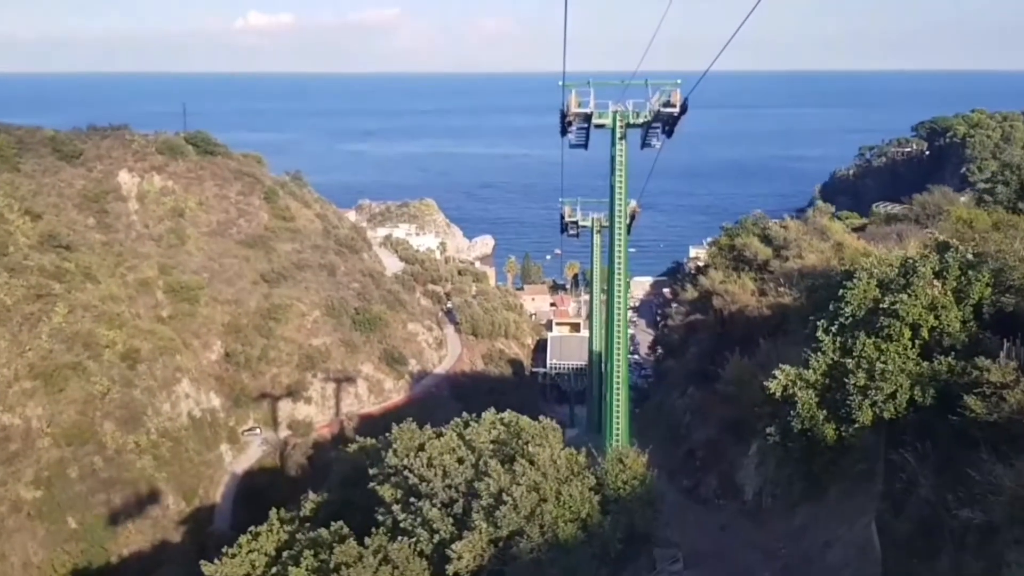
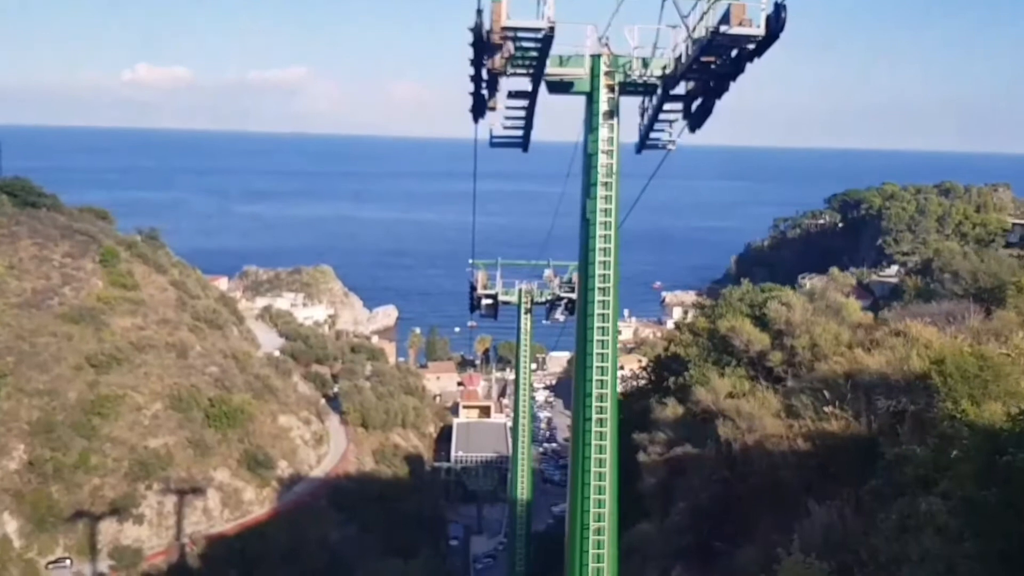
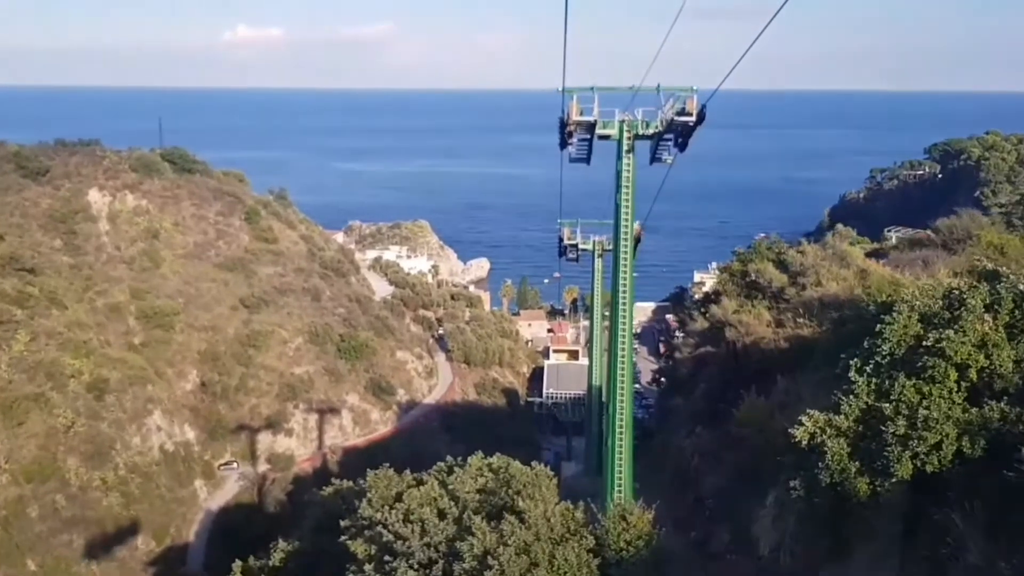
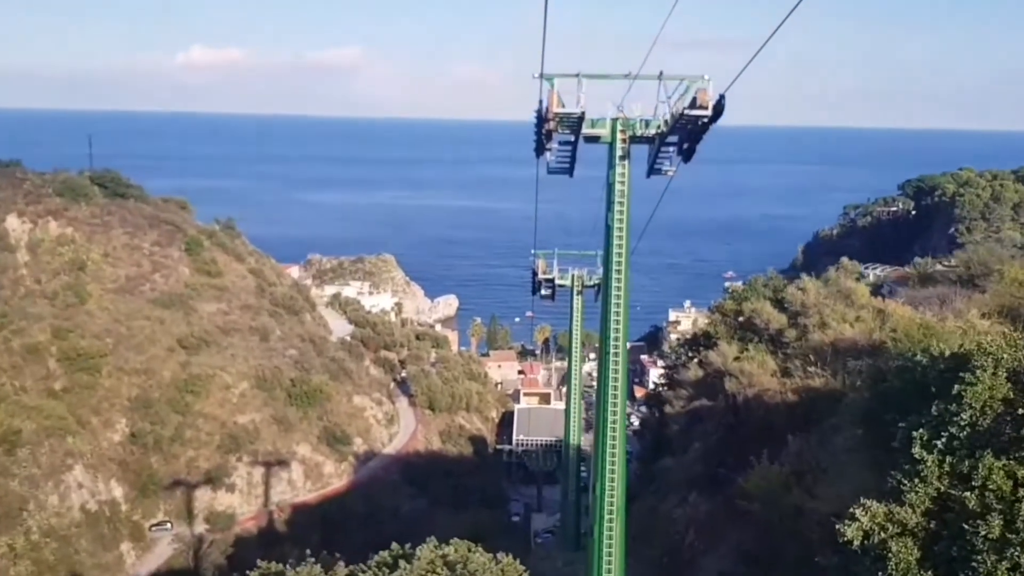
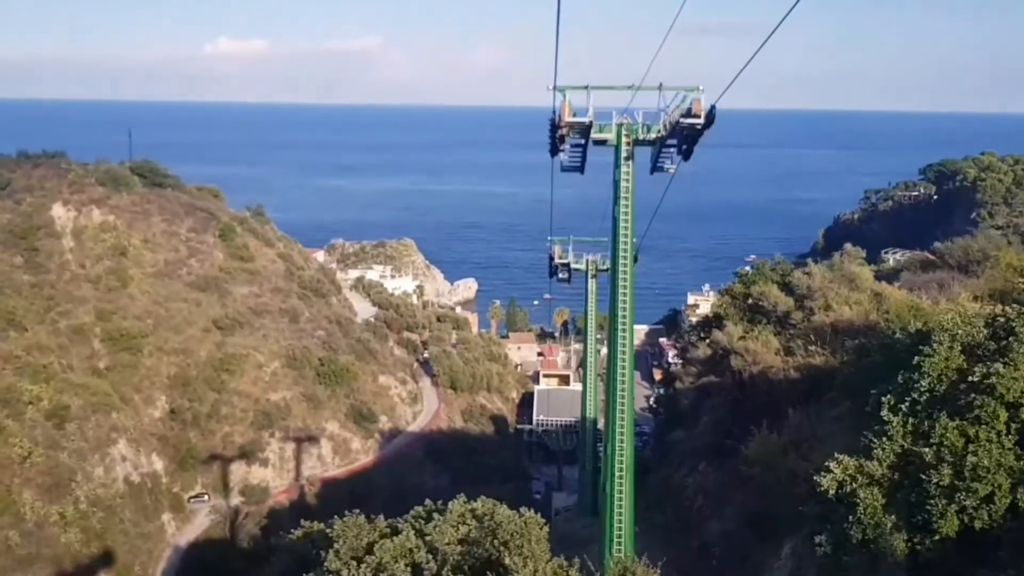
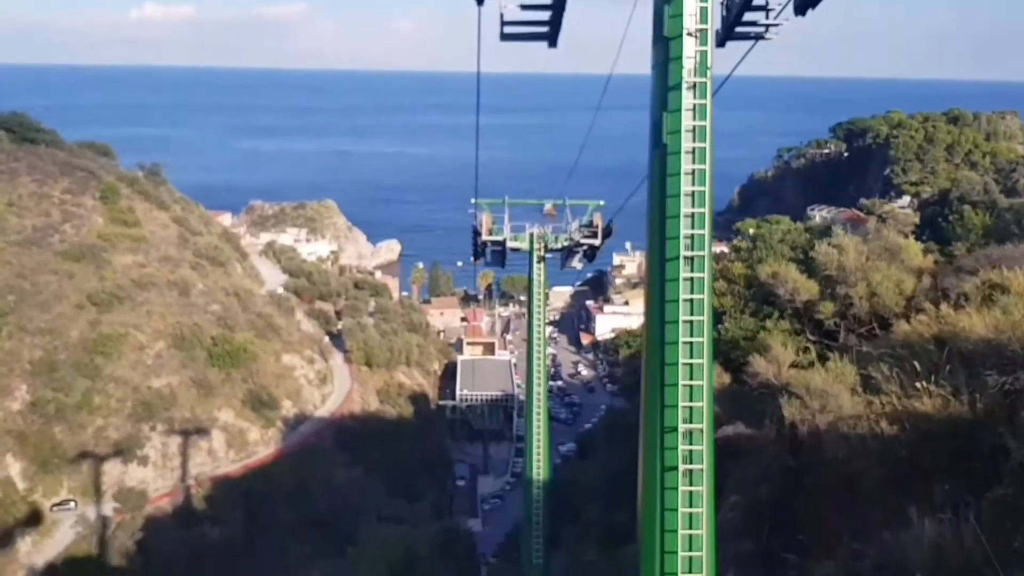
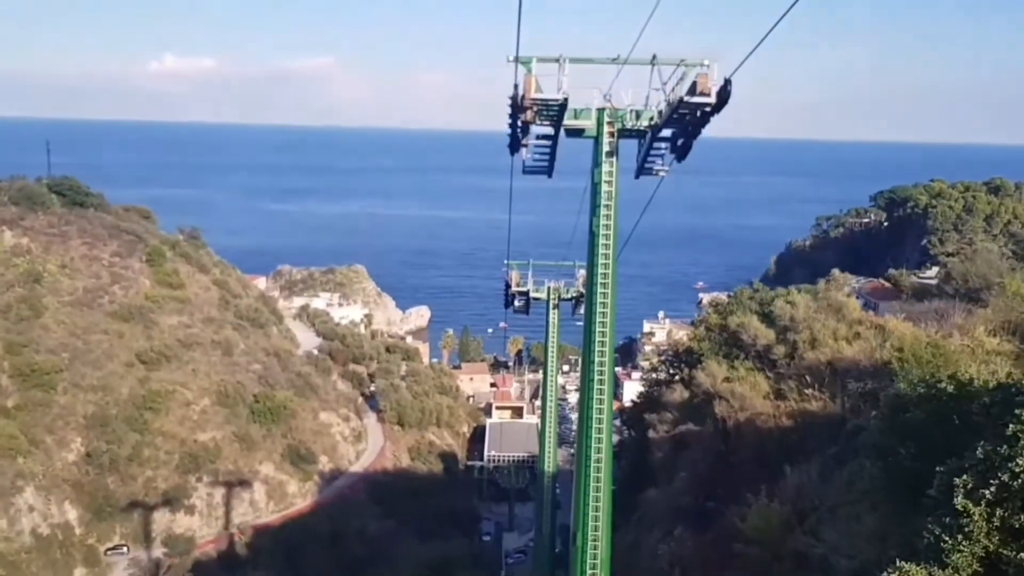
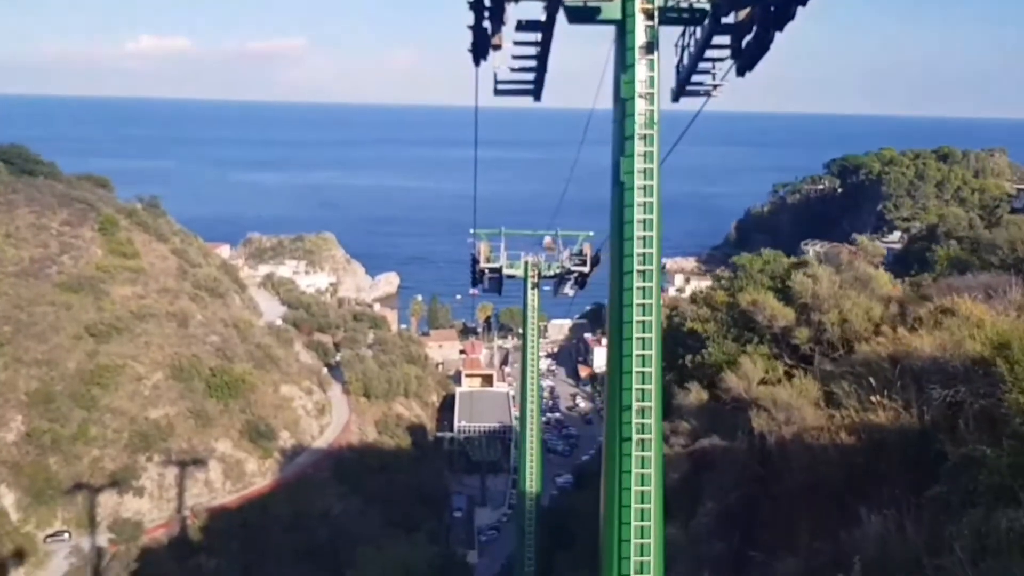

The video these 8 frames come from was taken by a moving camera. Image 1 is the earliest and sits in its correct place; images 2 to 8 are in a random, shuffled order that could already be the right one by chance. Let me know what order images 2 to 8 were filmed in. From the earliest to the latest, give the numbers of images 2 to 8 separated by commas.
3, 5, 4, 7, 2, 8, 6
